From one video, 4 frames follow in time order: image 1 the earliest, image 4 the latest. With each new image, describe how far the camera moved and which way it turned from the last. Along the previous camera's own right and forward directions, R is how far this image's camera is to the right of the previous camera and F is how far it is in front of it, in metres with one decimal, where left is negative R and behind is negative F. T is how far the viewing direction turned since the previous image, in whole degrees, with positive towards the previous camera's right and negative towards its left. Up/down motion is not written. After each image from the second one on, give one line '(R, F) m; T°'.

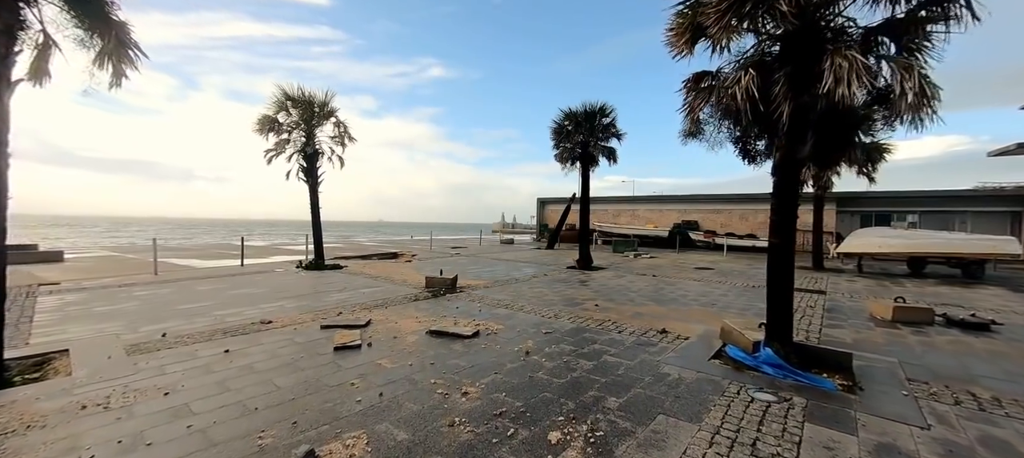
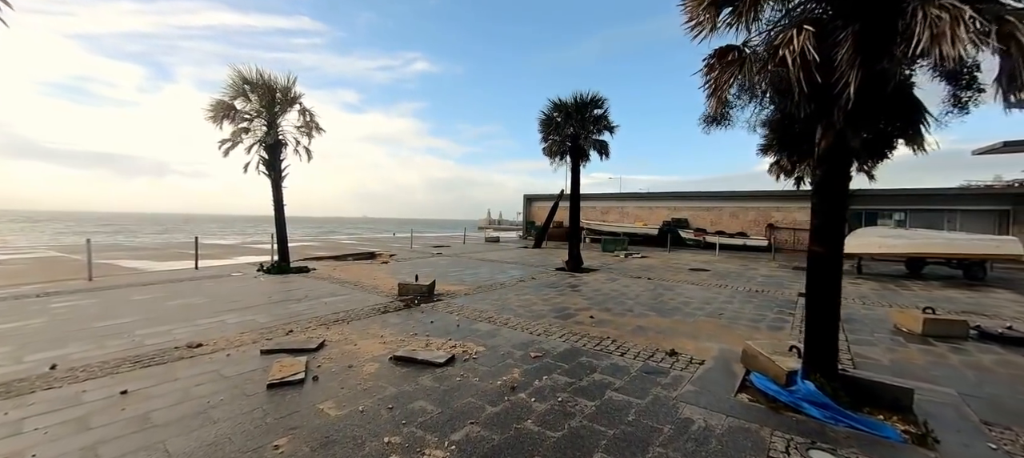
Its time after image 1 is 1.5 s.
(0.0, +0.8) m; +2°
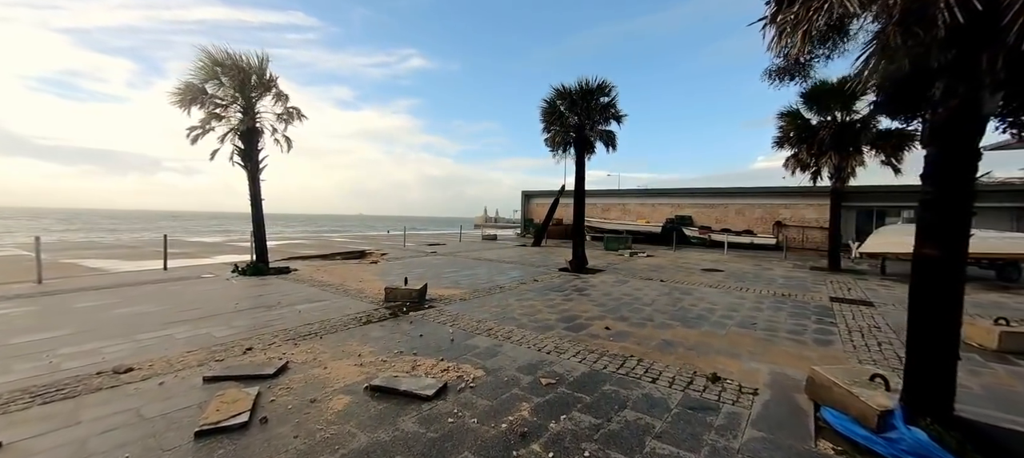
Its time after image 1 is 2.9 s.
(-0.1, +0.8) m; +1°
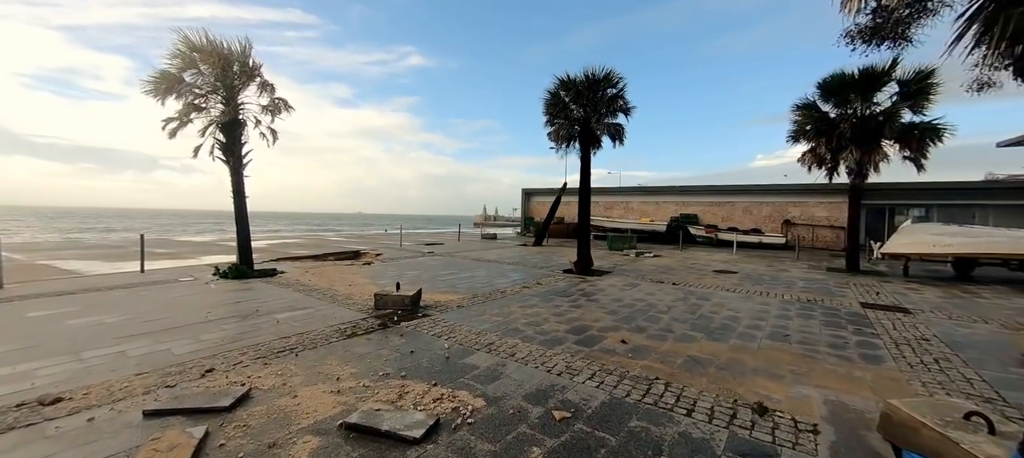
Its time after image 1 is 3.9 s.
(-0.1, +0.6) m; 0°
